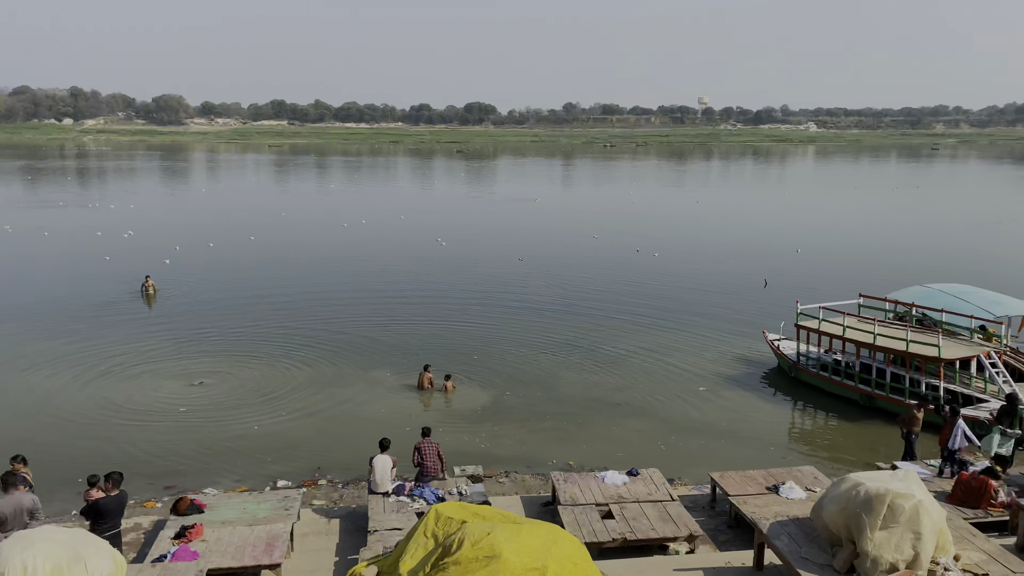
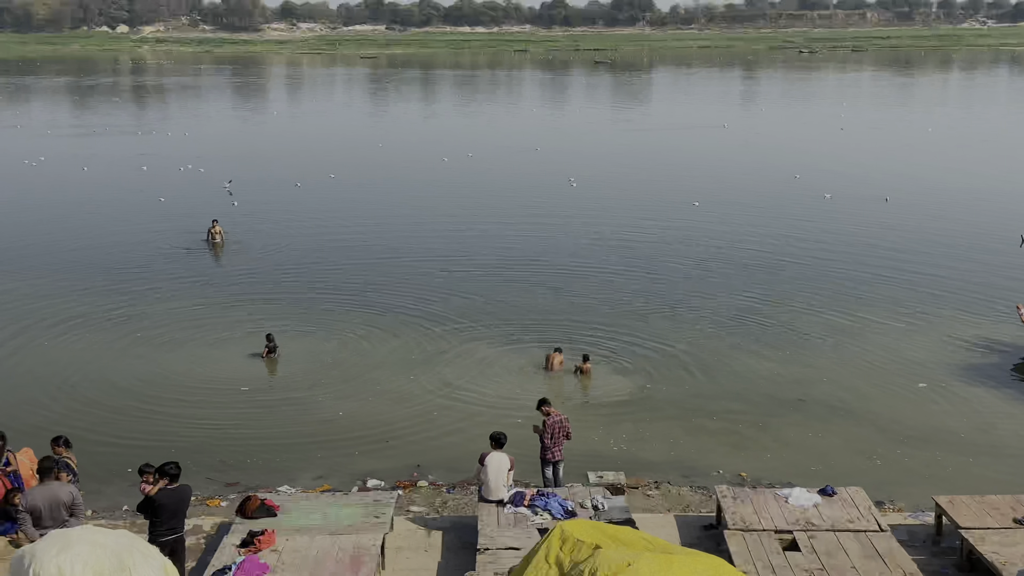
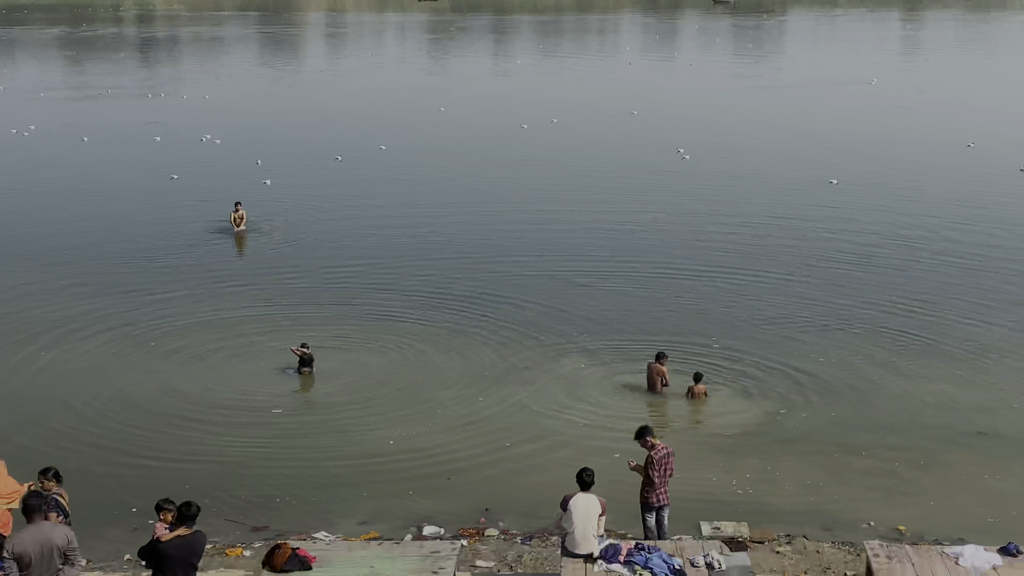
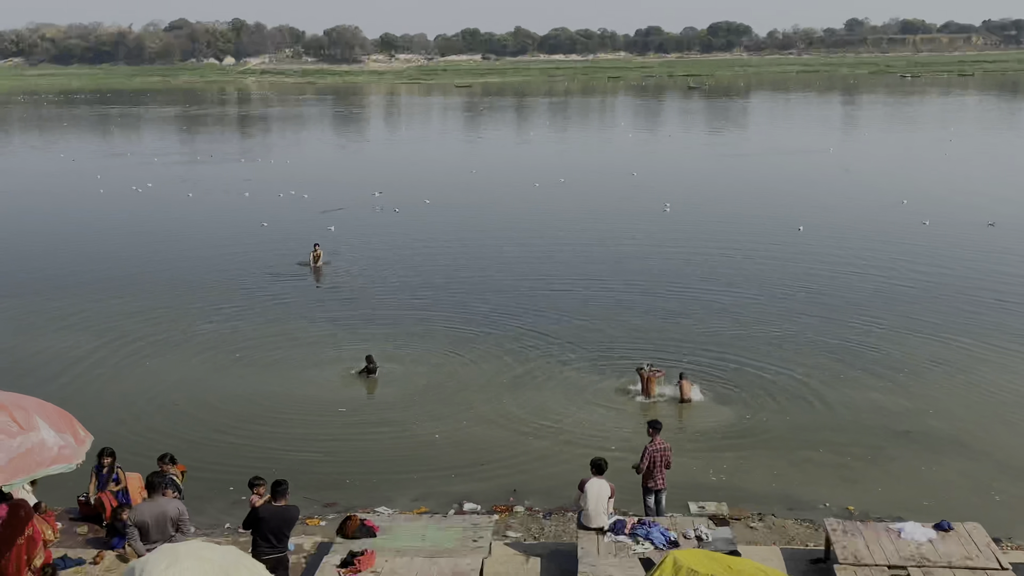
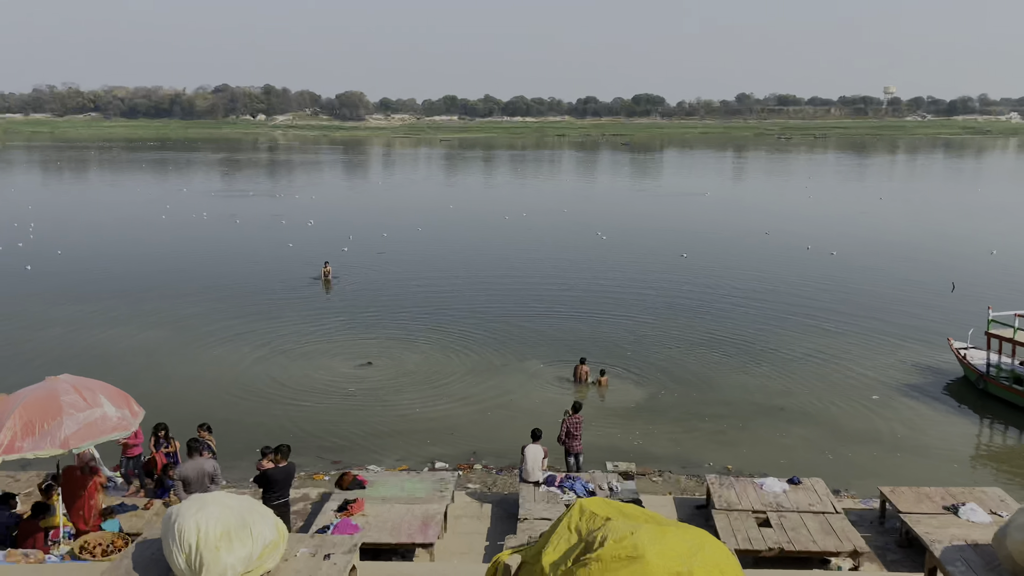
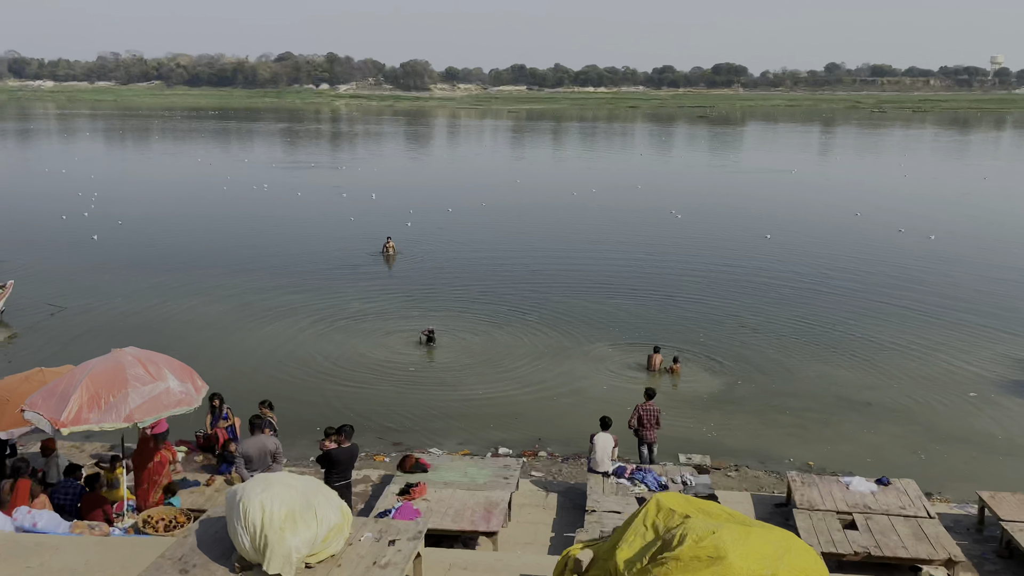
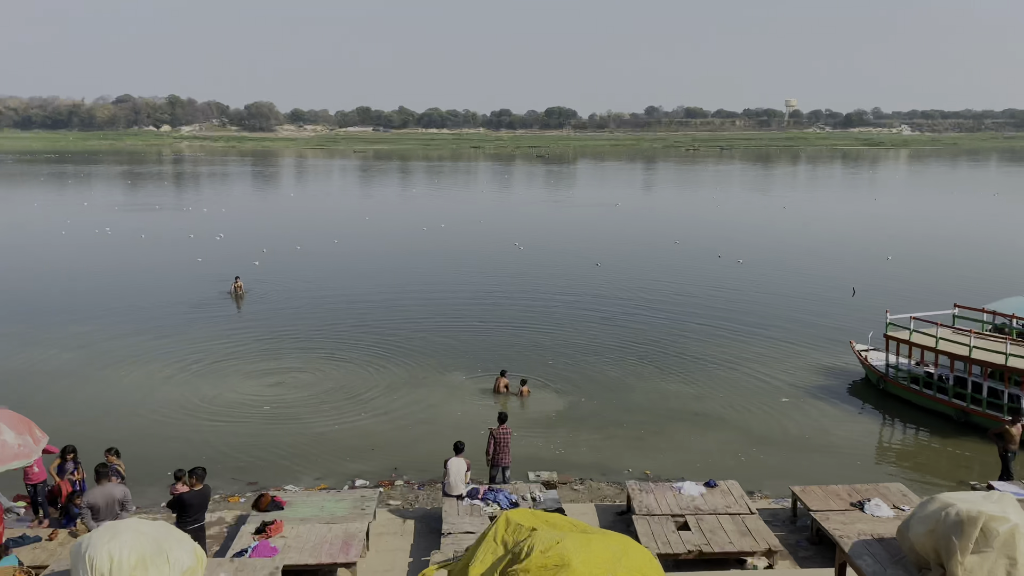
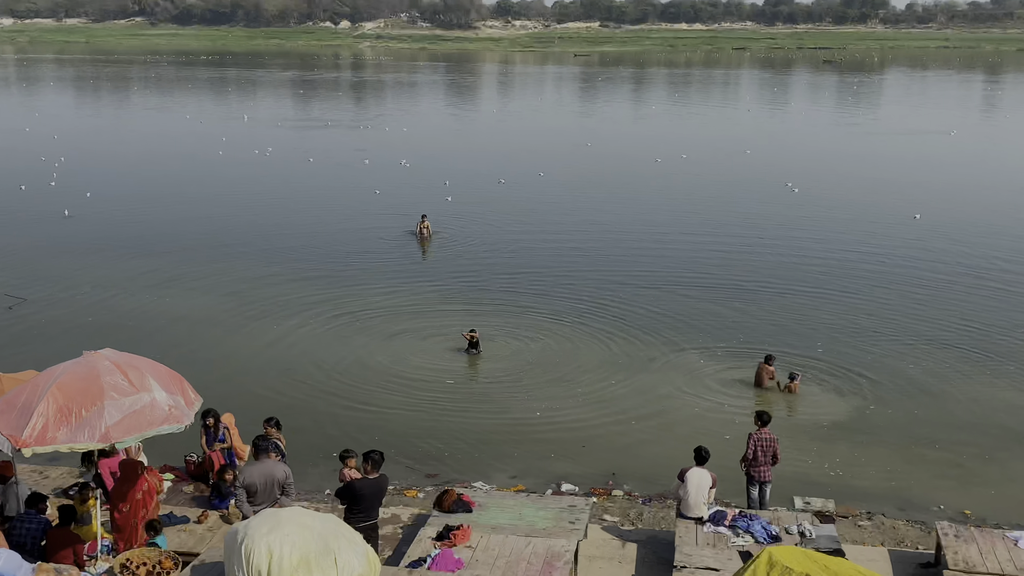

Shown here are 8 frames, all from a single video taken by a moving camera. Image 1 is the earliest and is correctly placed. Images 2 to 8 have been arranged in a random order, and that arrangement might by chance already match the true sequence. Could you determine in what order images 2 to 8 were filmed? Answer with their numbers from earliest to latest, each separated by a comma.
7, 5, 6, 8, 3, 2, 4
